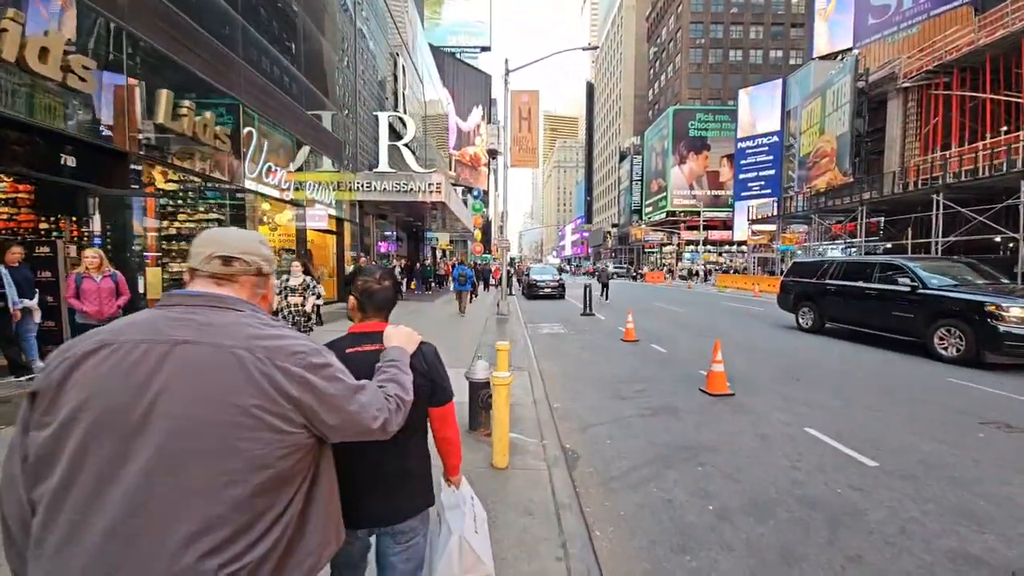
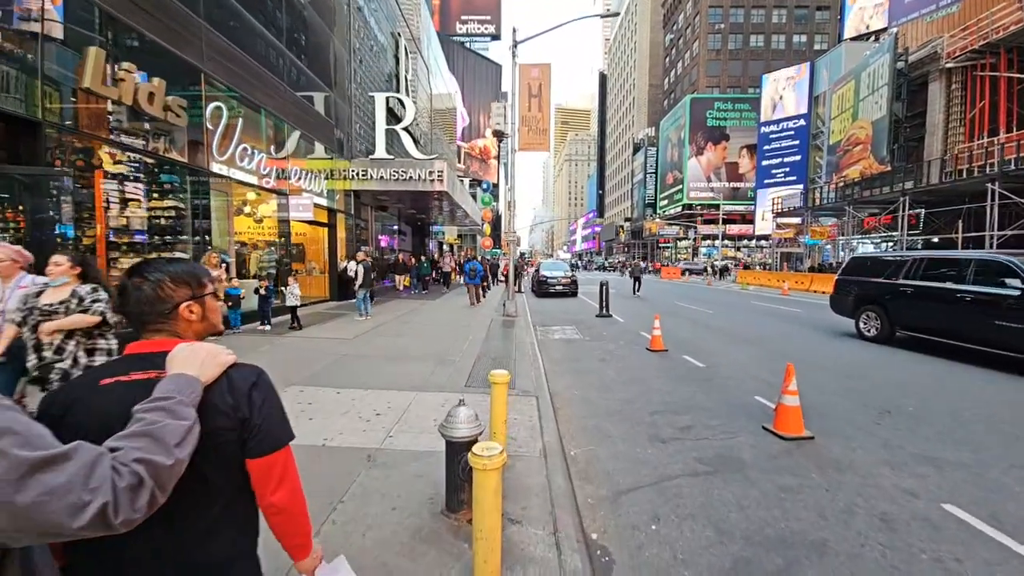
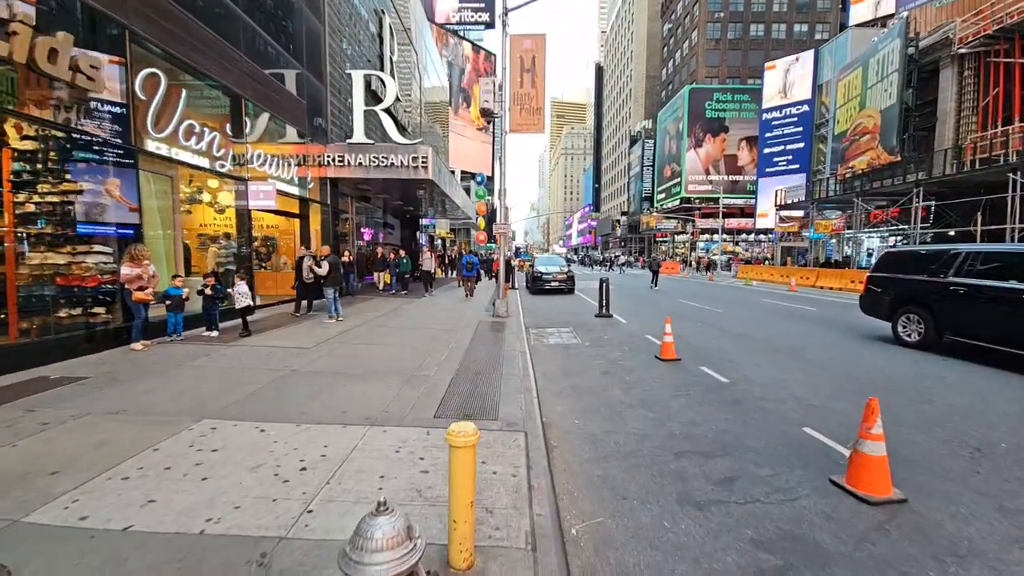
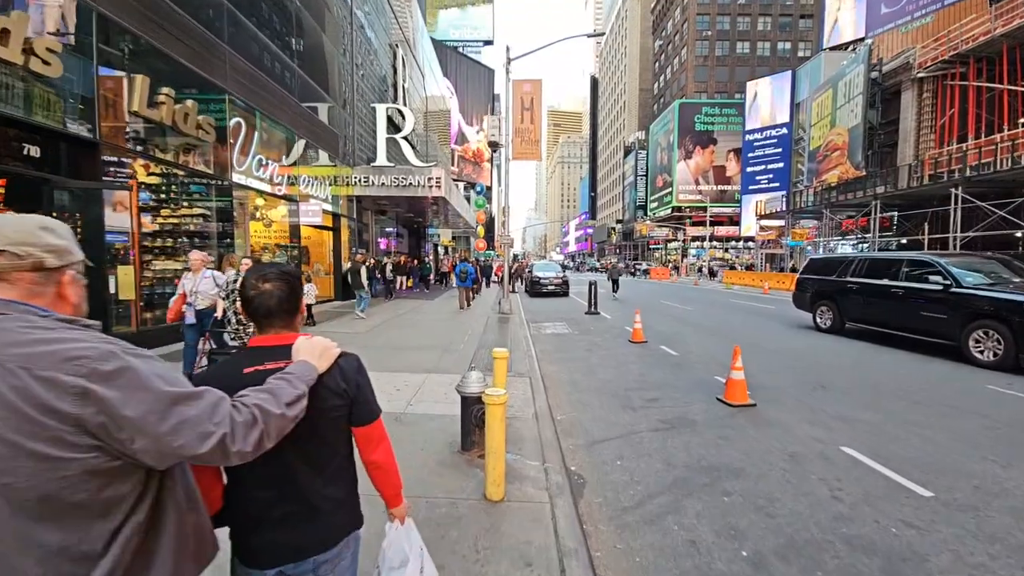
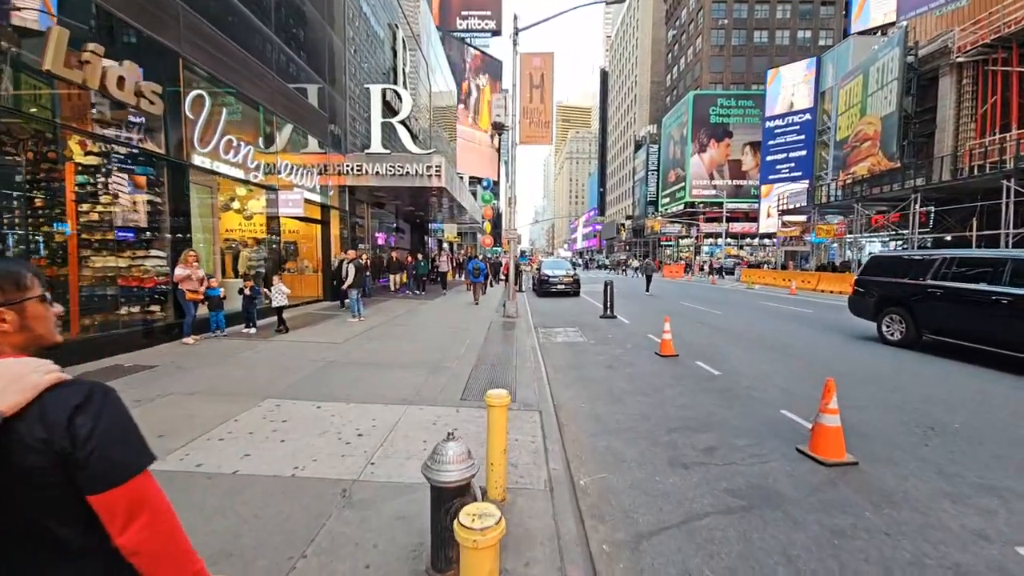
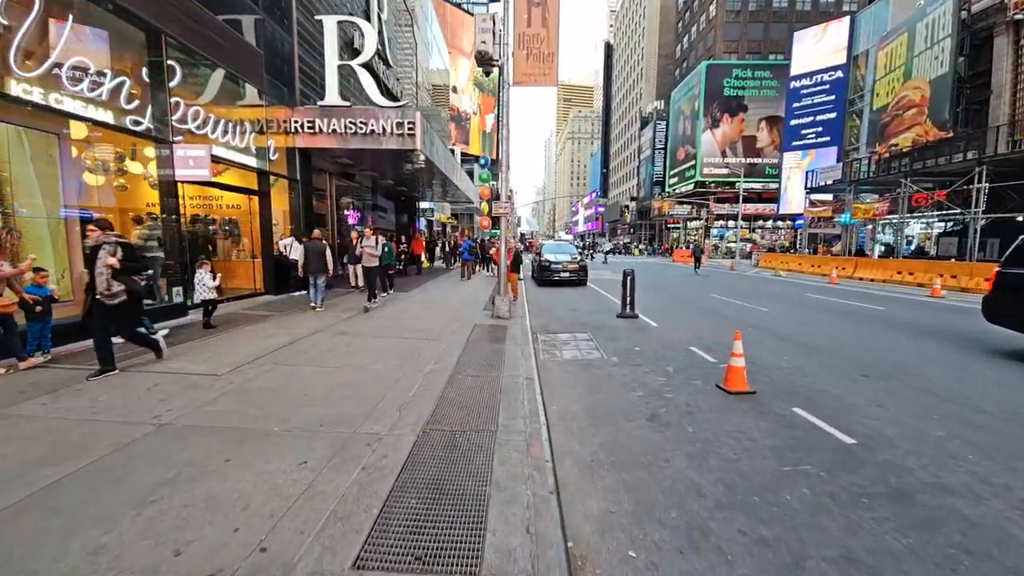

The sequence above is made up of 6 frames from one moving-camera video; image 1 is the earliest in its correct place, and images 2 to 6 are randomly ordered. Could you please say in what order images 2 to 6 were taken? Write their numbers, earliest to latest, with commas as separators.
4, 2, 5, 3, 6
